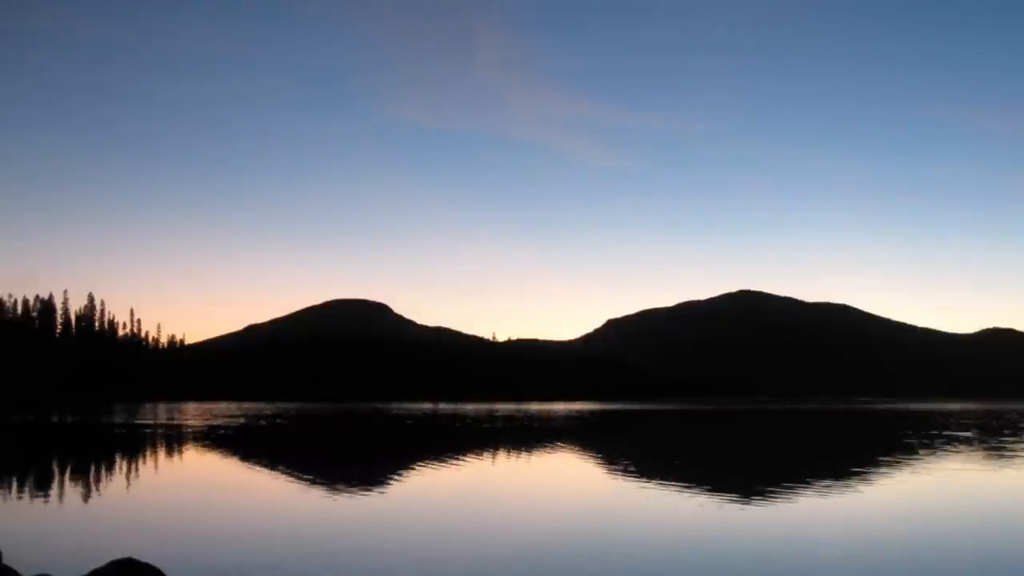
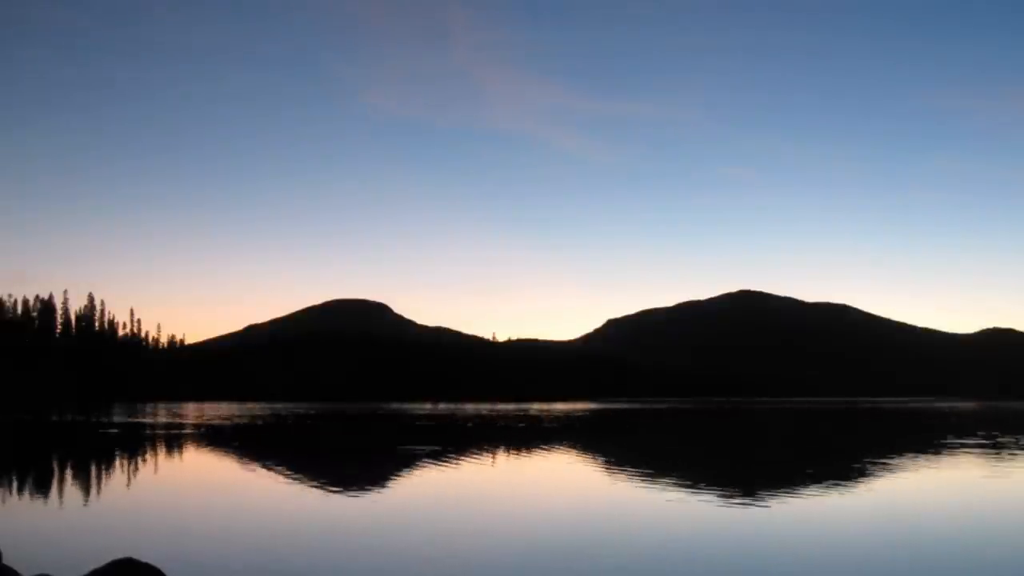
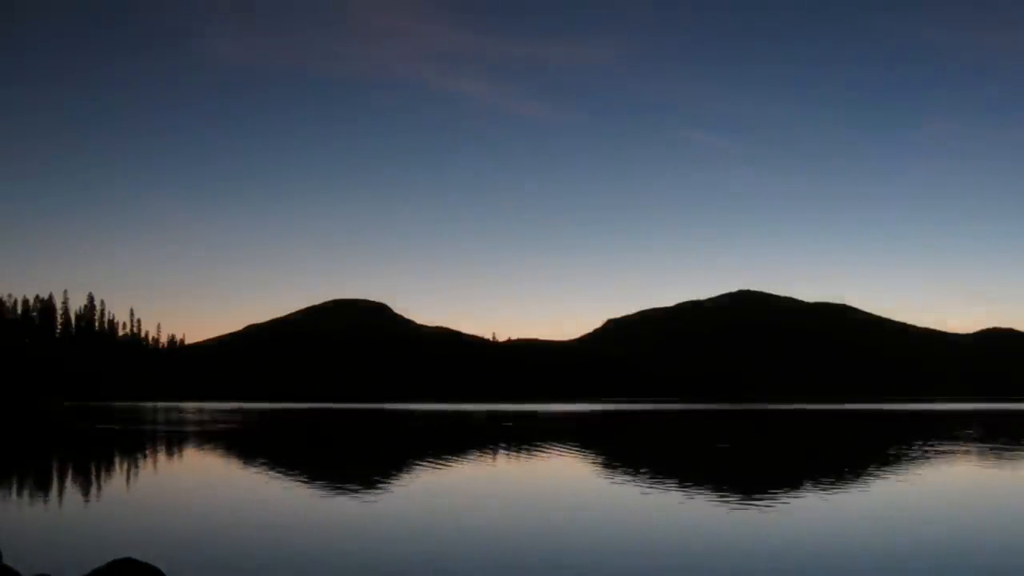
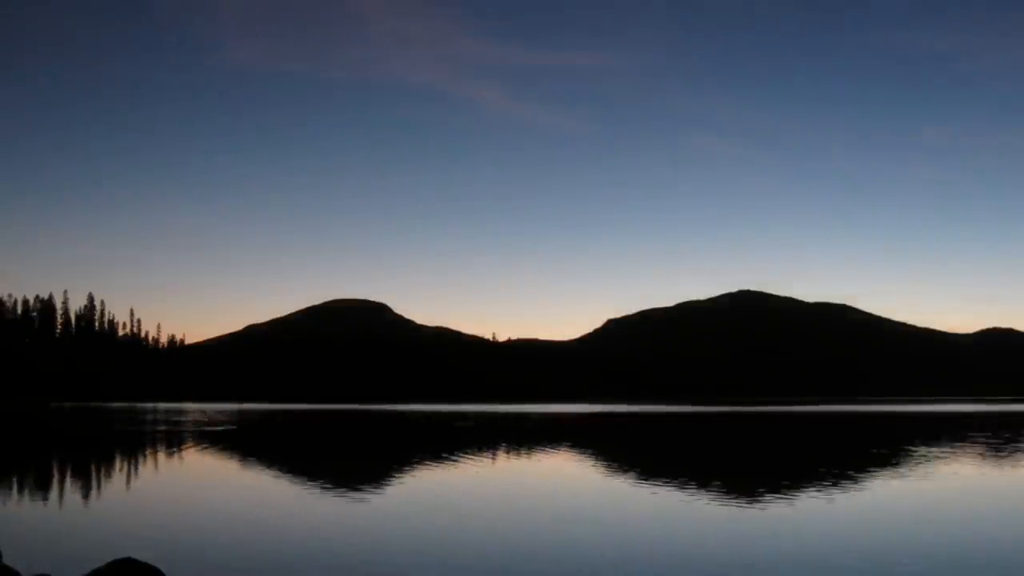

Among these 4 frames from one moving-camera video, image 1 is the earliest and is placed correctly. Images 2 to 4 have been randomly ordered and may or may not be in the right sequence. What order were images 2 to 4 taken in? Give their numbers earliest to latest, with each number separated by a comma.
2, 4, 3
